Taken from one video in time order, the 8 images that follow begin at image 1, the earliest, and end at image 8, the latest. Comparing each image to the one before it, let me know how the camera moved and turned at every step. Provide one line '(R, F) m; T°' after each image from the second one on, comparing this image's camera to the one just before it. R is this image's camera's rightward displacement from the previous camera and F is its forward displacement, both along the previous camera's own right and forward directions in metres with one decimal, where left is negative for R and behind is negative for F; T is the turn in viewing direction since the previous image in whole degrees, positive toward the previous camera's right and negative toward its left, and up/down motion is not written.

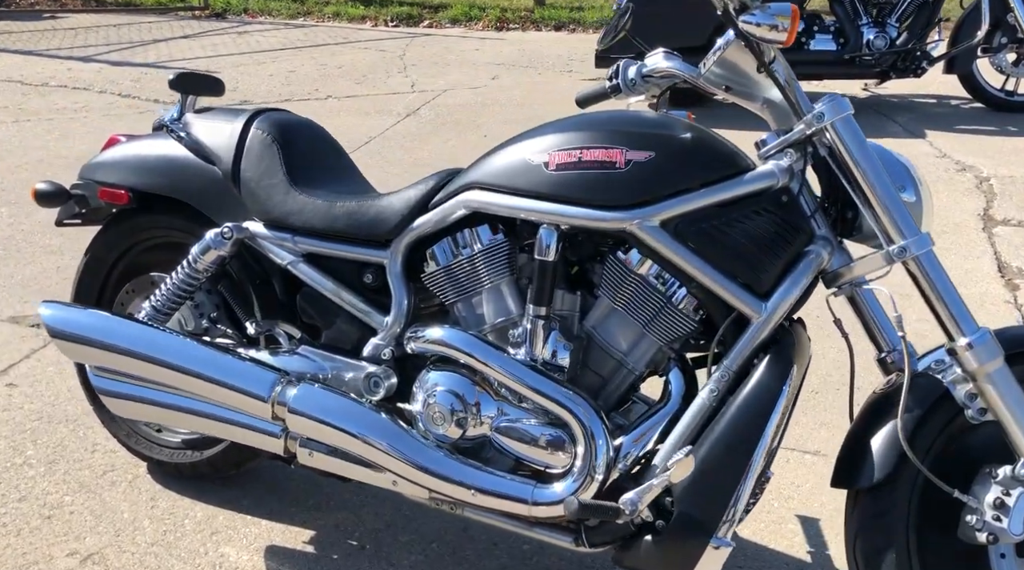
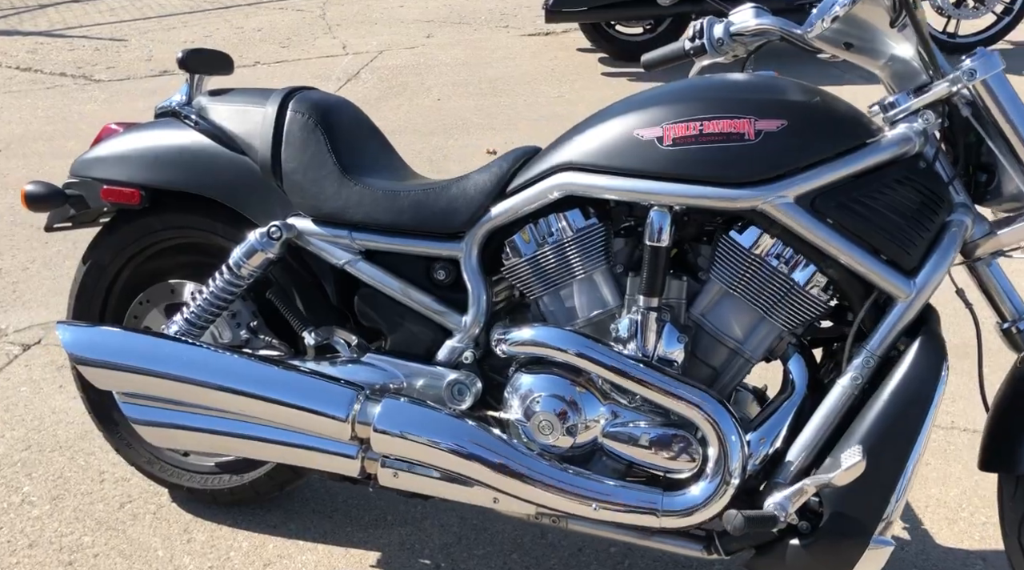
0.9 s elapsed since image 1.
(-0.5, +0.3) m; +7°
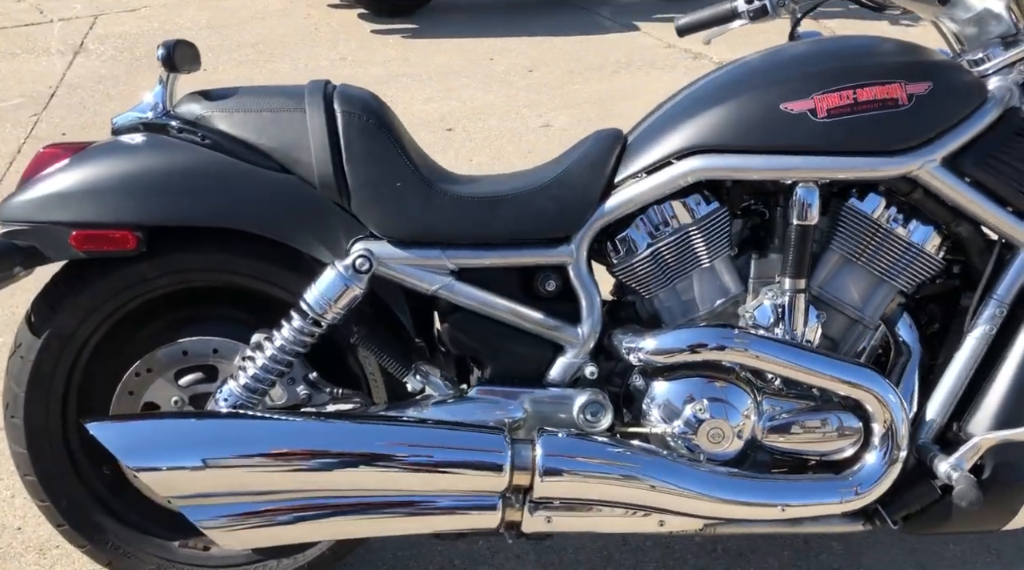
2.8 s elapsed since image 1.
(-1.1, +0.5) m; +22°
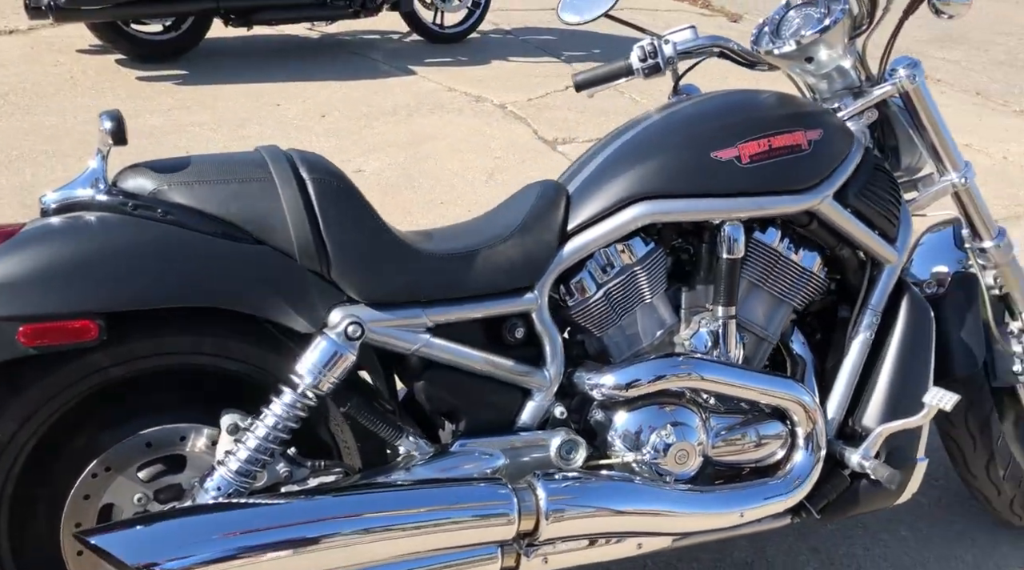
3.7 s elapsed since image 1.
(-0.7, 0.0) m; +18°
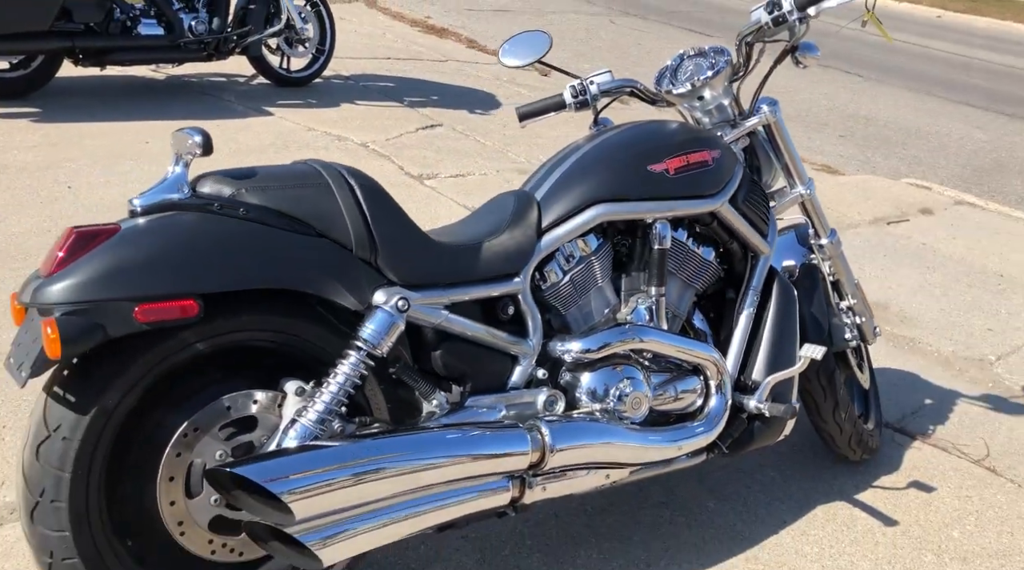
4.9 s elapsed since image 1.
(-0.7, -0.5) m; +13°
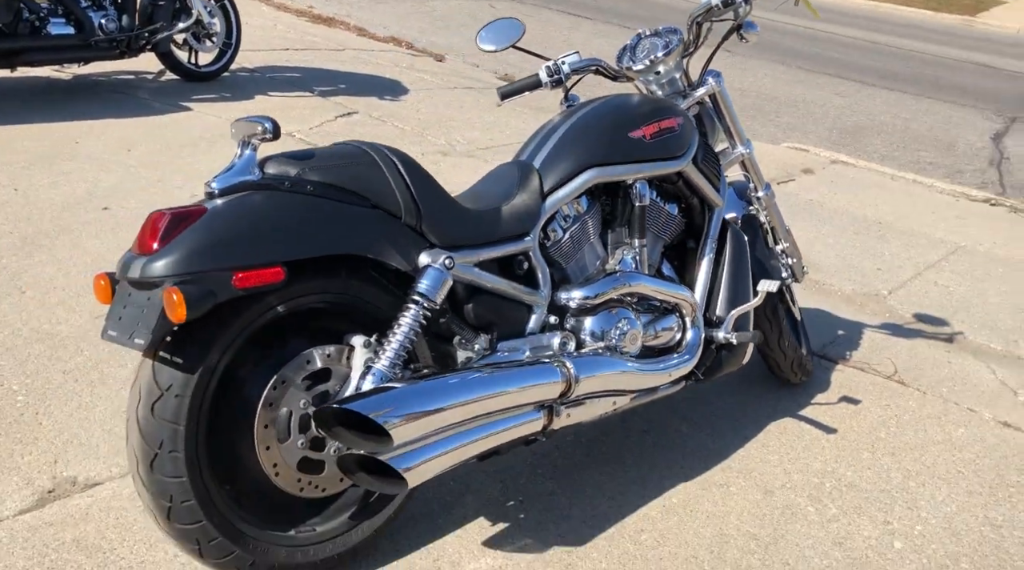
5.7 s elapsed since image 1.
(-0.5, -0.4) m; +8°
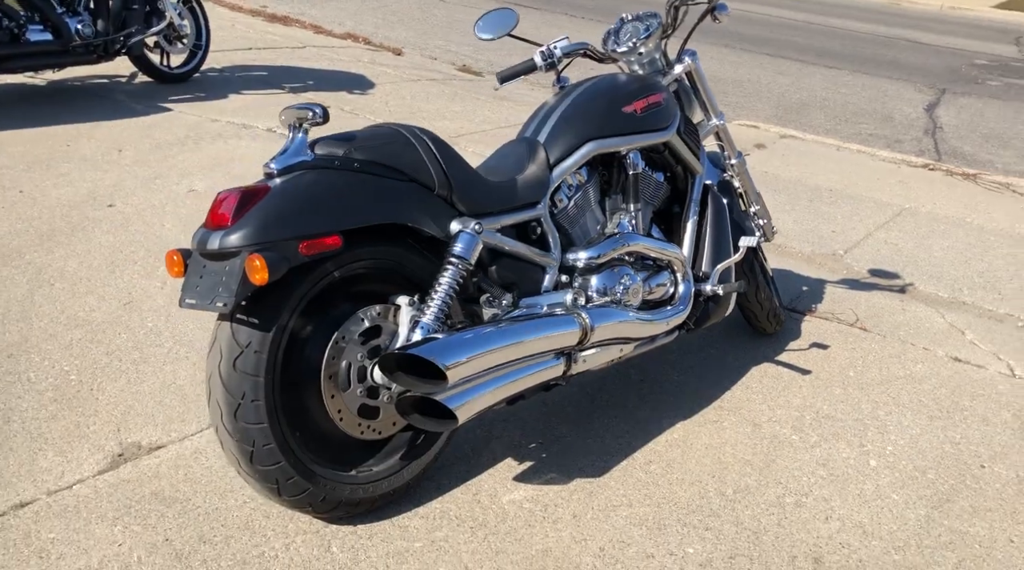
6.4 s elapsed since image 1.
(-0.3, -0.4) m; +3°
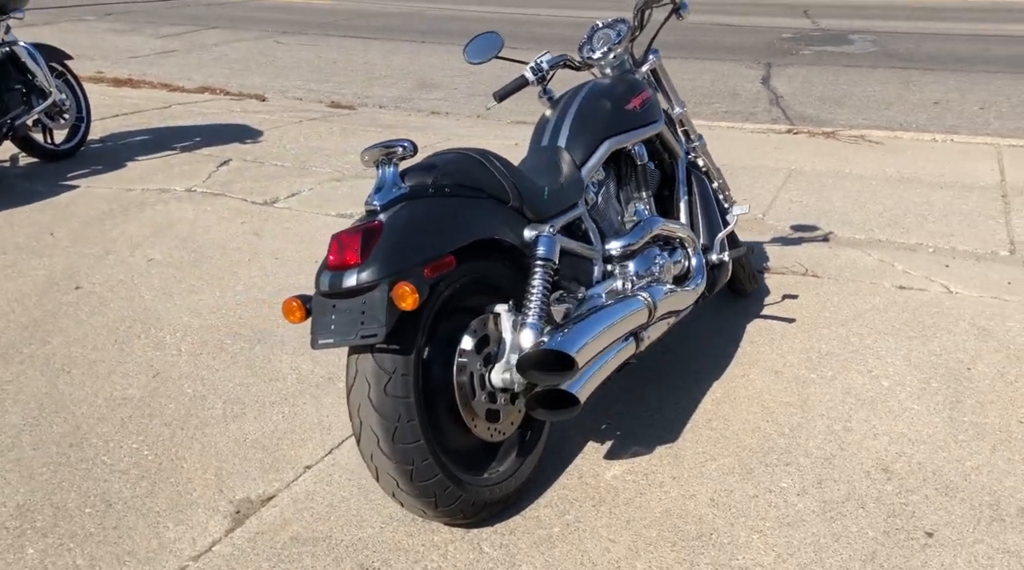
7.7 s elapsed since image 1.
(-0.9, -0.2) m; +10°
